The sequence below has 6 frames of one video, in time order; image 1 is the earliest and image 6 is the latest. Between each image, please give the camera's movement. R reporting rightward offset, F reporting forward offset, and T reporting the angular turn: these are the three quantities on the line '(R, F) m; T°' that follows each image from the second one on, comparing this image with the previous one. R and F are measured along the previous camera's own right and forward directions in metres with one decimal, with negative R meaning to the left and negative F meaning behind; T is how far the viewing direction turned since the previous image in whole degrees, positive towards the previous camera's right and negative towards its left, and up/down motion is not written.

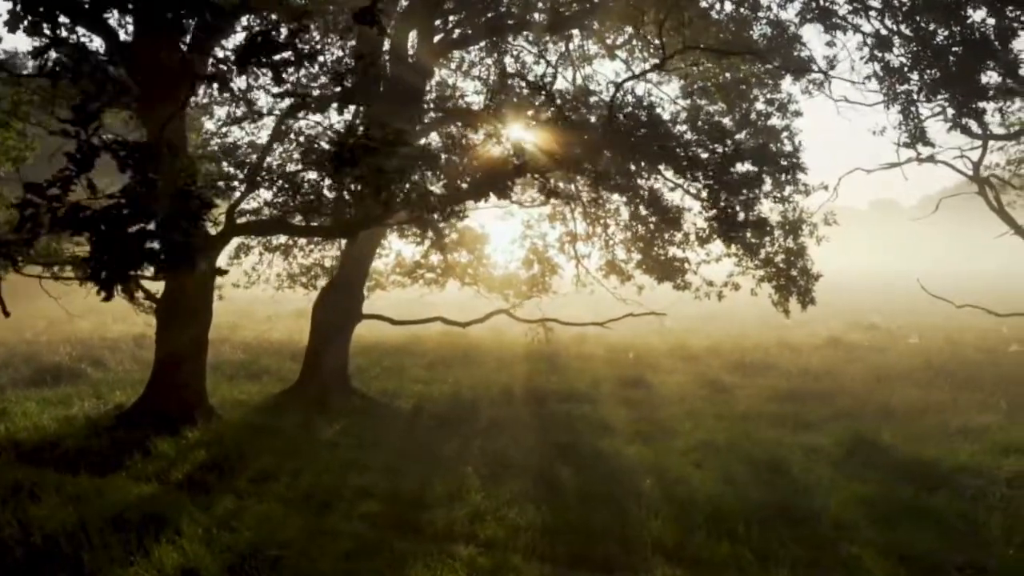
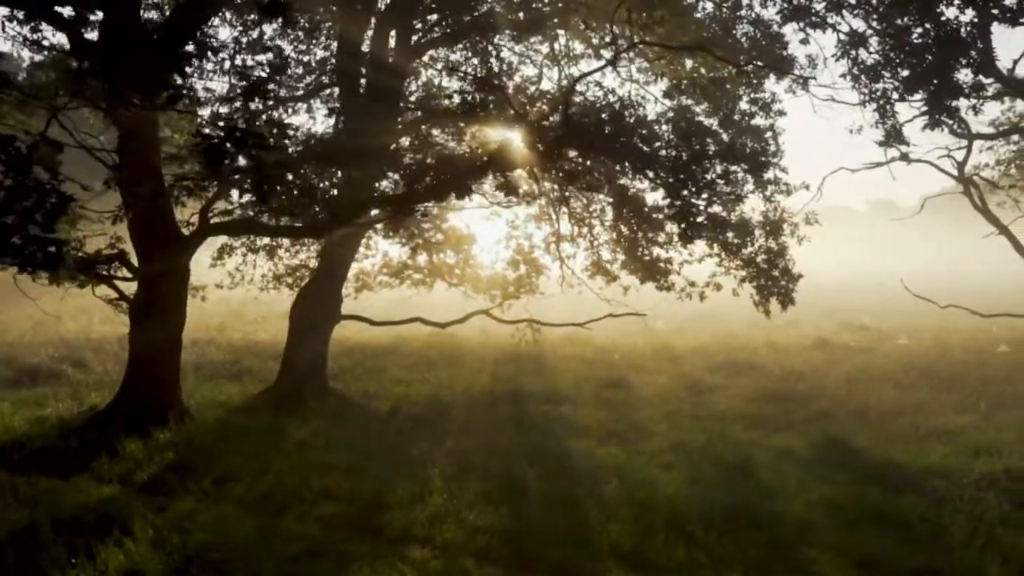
(+0.4, +0.1) m; 0°
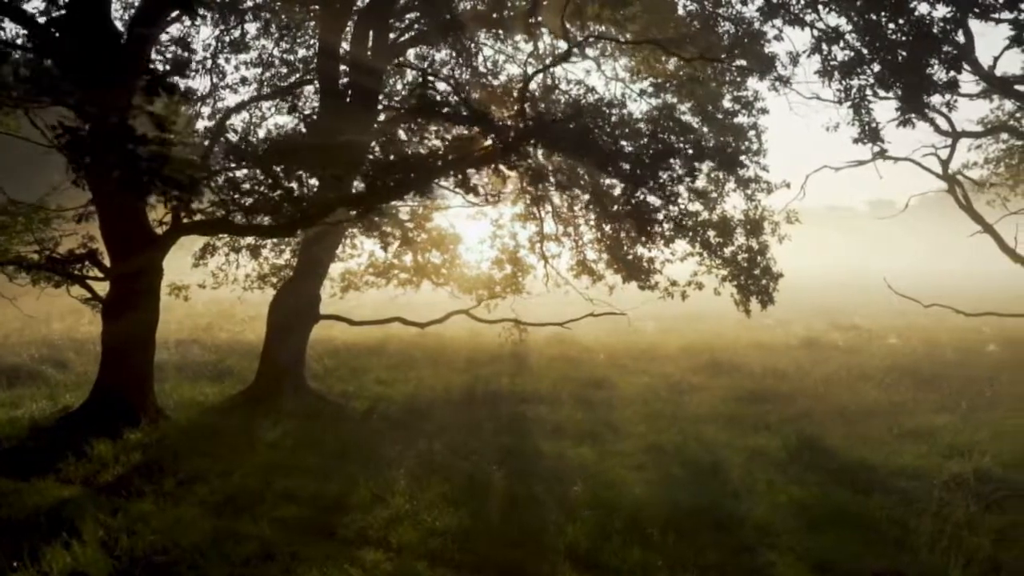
(+0.4, +0.1) m; 0°
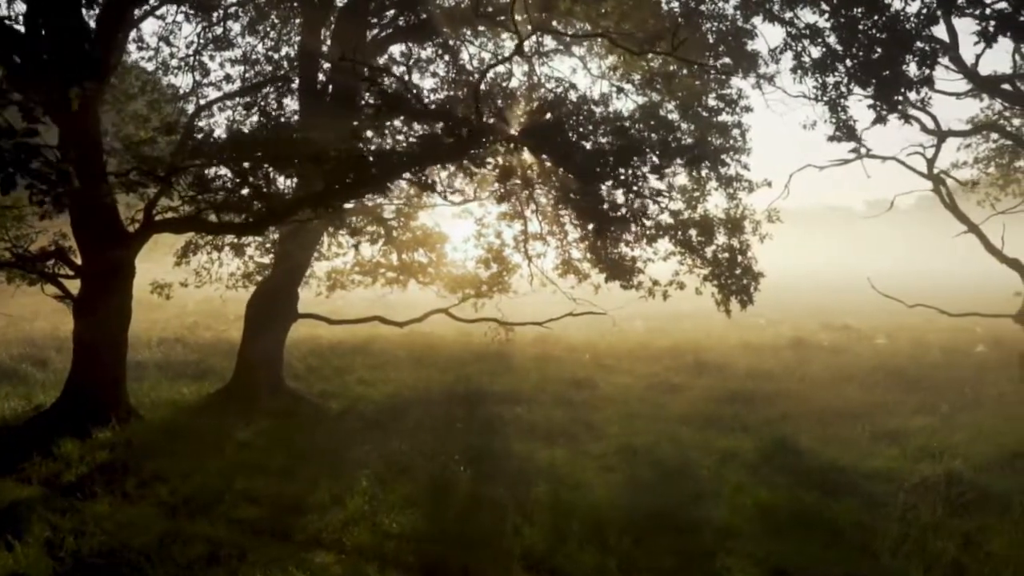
(+0.4, +0.1) m; 0°
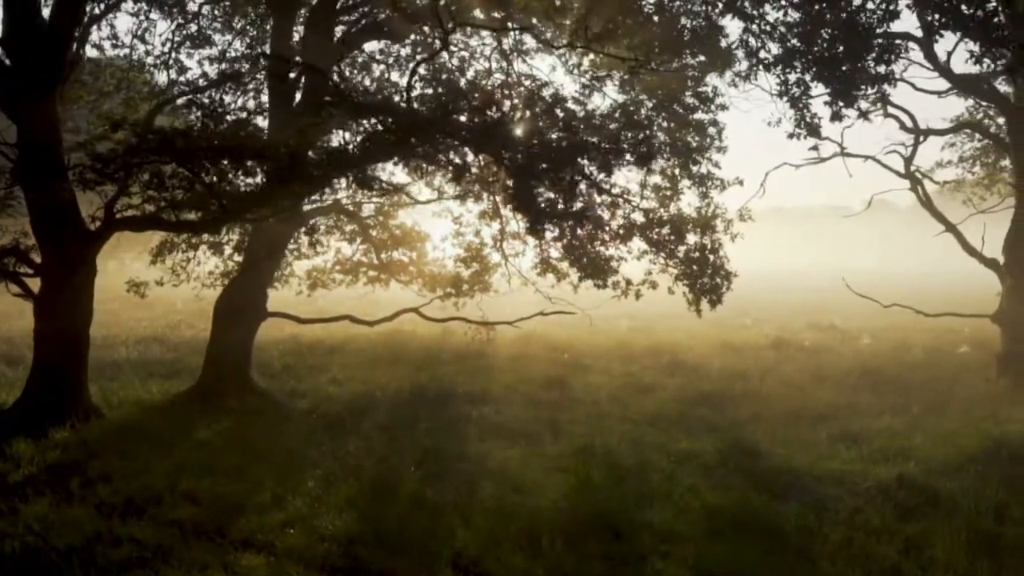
(+0.6, +0.1) m; 0°
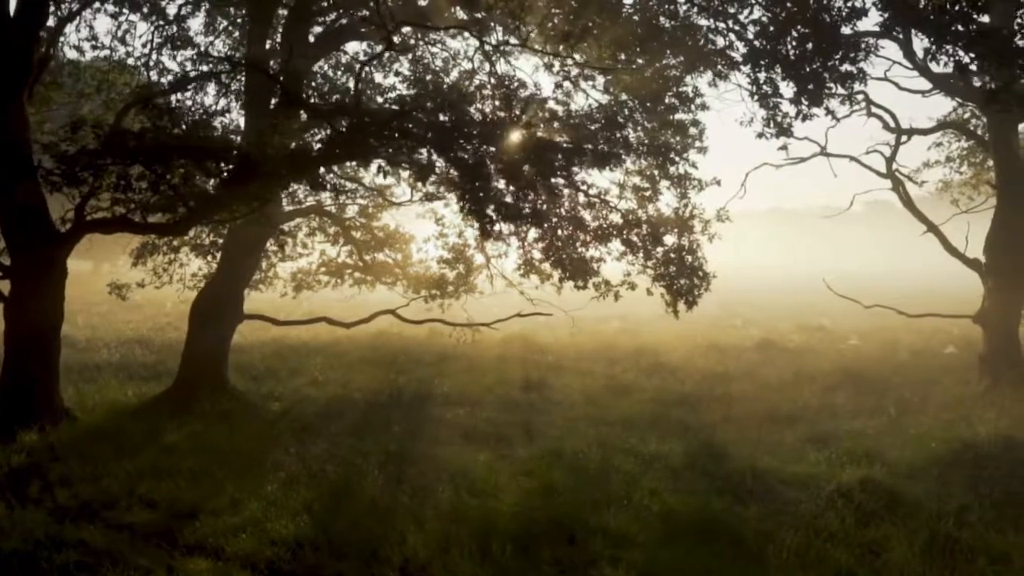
(+0.5, +0.1) m; 0°
